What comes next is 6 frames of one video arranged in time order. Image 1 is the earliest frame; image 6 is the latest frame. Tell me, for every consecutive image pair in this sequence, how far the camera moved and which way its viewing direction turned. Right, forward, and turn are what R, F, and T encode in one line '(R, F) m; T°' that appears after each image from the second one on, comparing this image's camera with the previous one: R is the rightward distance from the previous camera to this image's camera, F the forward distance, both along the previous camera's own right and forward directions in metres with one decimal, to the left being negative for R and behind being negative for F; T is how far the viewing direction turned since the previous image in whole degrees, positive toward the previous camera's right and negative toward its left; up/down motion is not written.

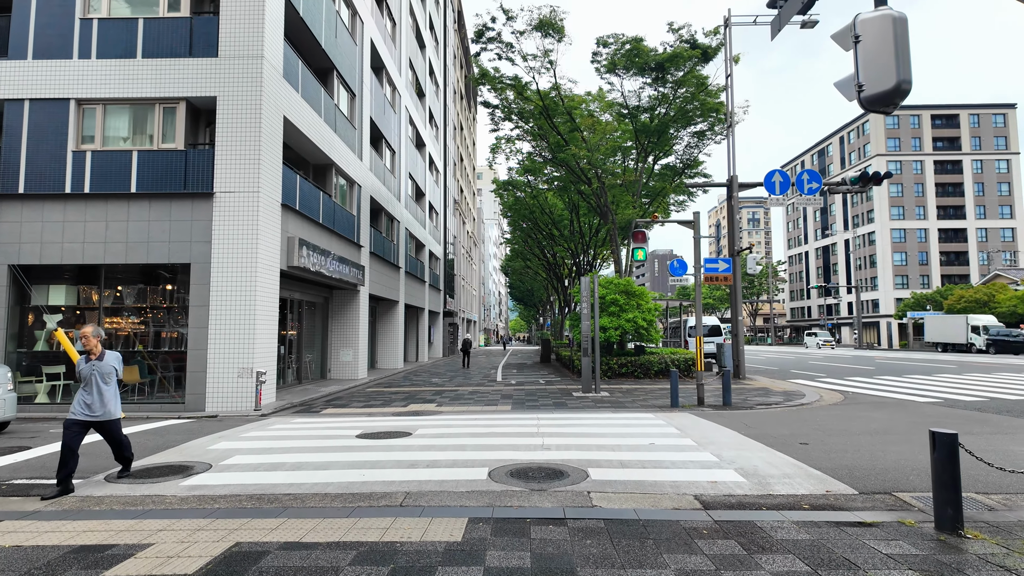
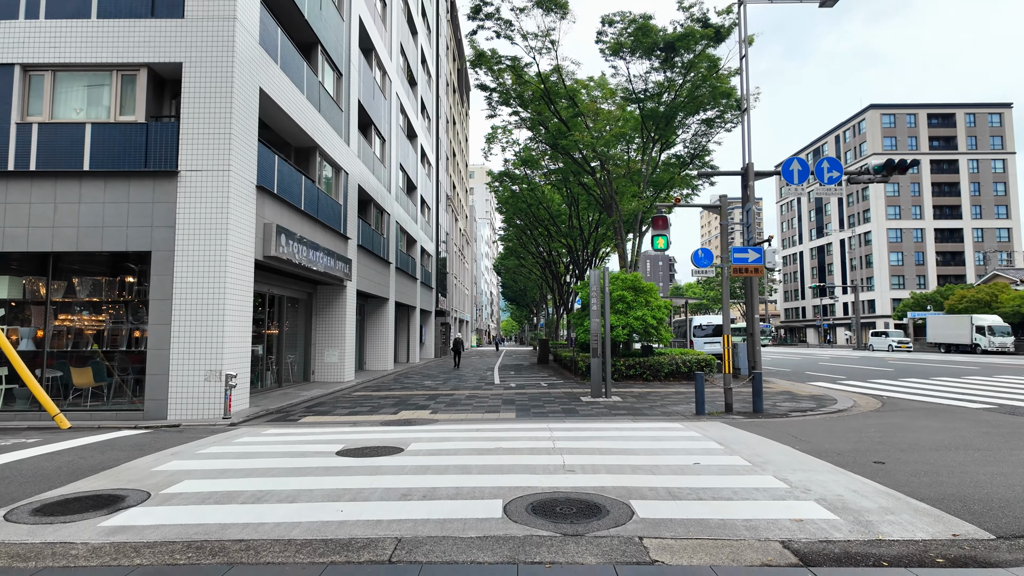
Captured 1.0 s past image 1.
(-0.2, +1.3) m; +1°
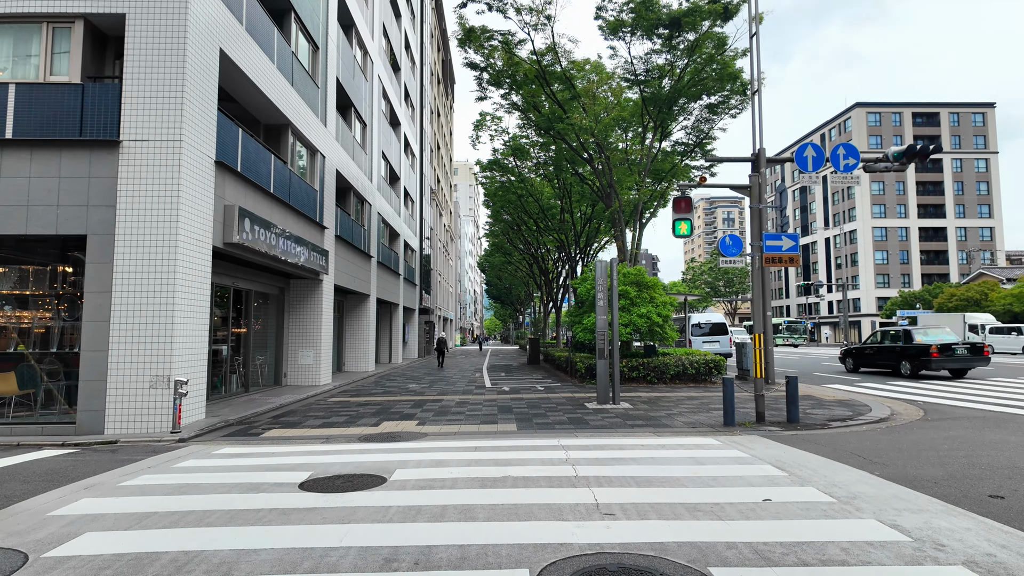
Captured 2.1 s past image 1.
(-0.3, +1.4) m; +2°
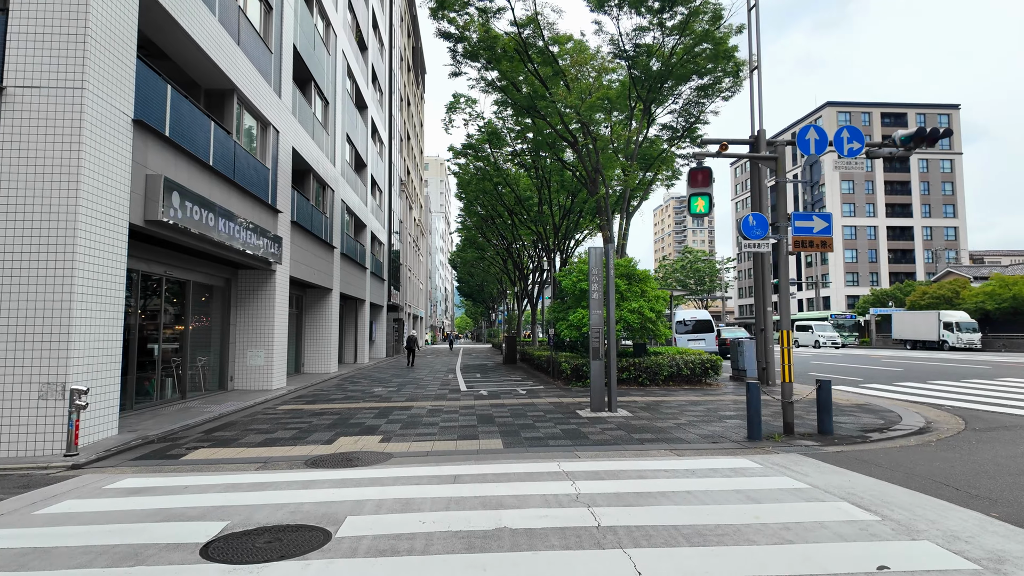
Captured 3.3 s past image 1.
(-0.2, +1.5) m; +3°
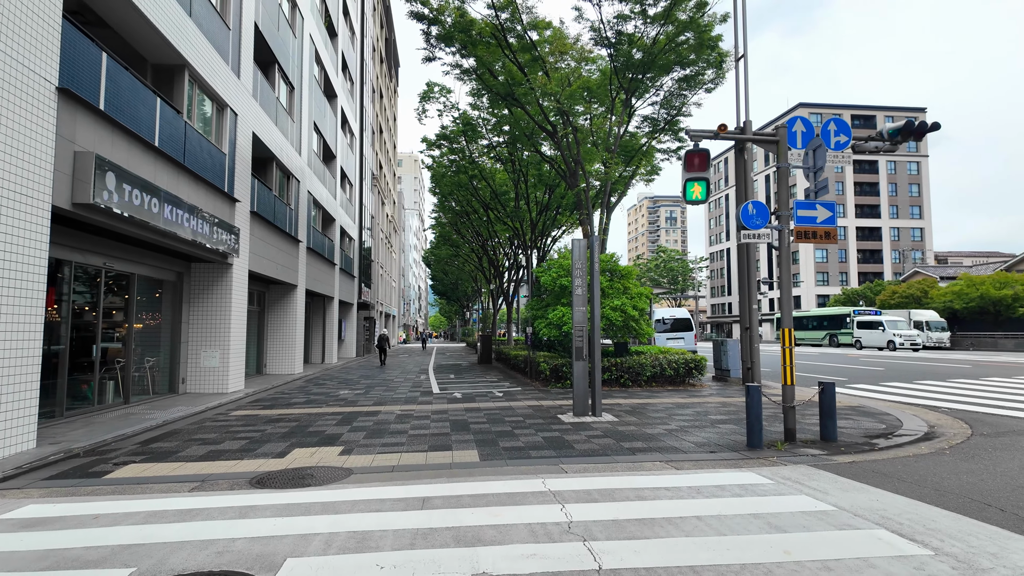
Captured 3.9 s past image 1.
(0.0, +0.8) m; +3°
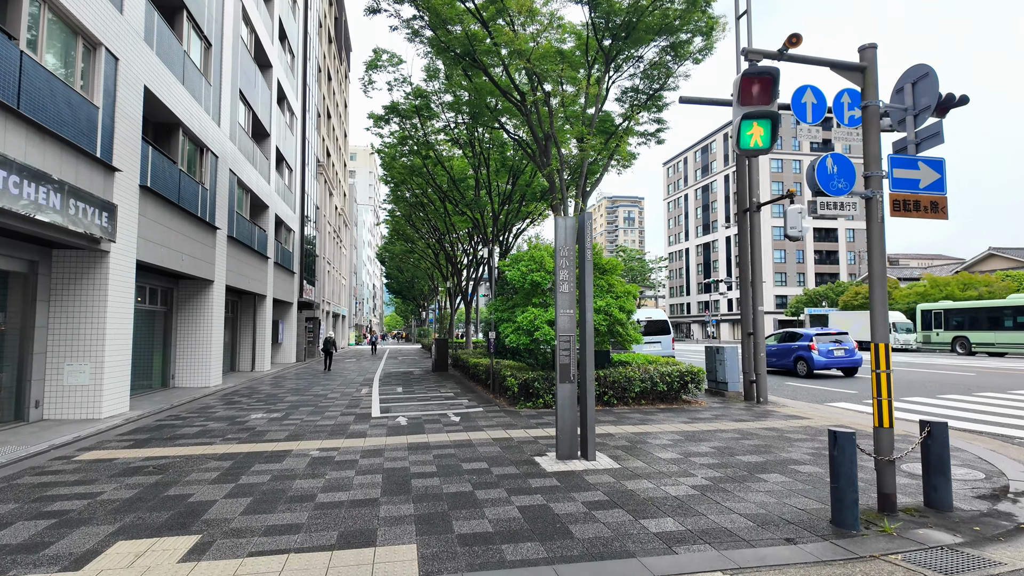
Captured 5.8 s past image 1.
(0.0, +2.5) m; +4°
